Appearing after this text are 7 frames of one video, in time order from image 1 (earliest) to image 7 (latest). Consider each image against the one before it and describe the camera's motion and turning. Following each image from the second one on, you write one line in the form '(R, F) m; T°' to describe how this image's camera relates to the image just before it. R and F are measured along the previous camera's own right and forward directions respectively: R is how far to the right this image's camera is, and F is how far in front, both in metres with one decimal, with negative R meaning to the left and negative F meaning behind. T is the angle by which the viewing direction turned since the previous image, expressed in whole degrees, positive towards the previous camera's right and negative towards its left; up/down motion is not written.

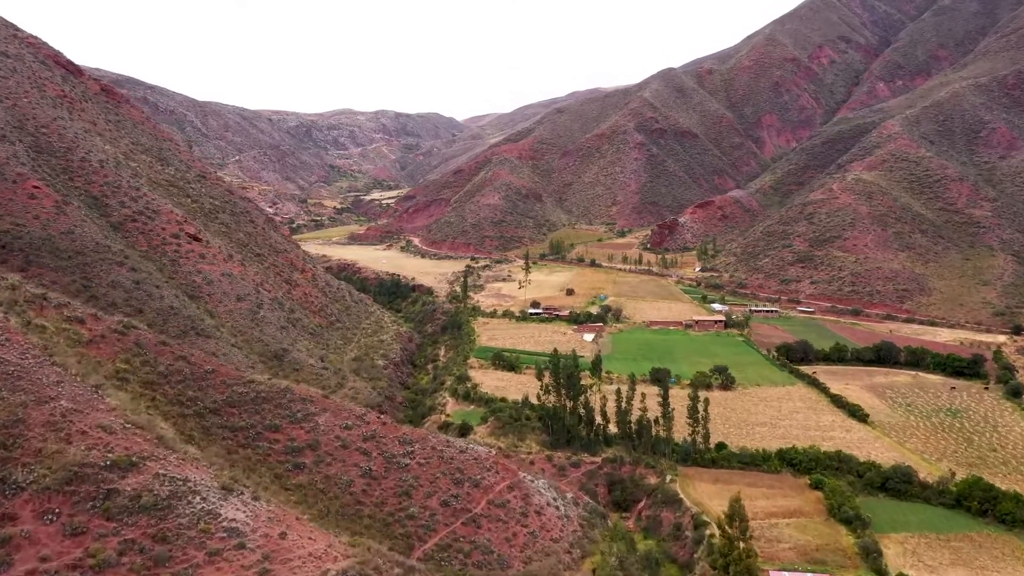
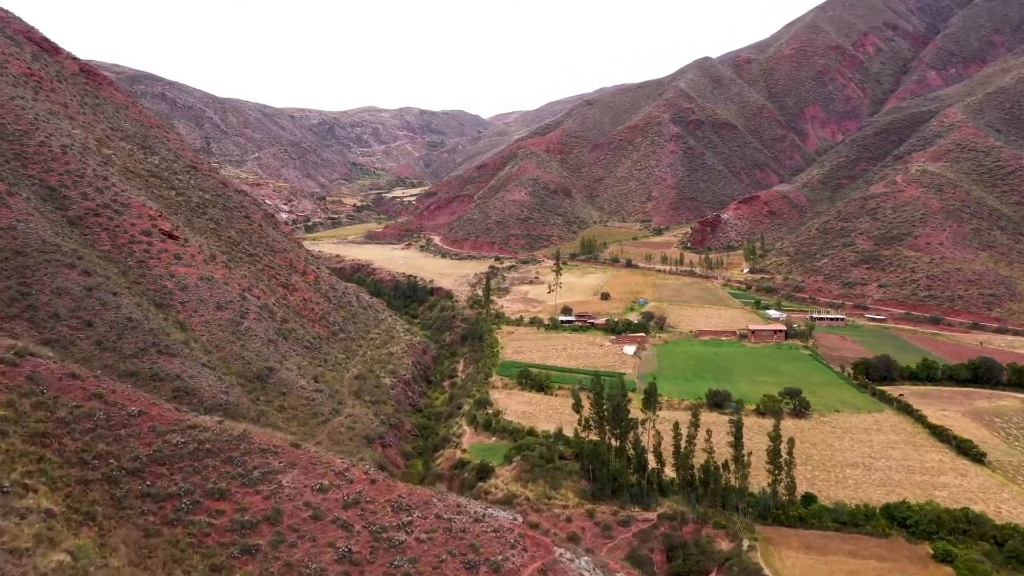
(-0.1, +6.4) m; -2°
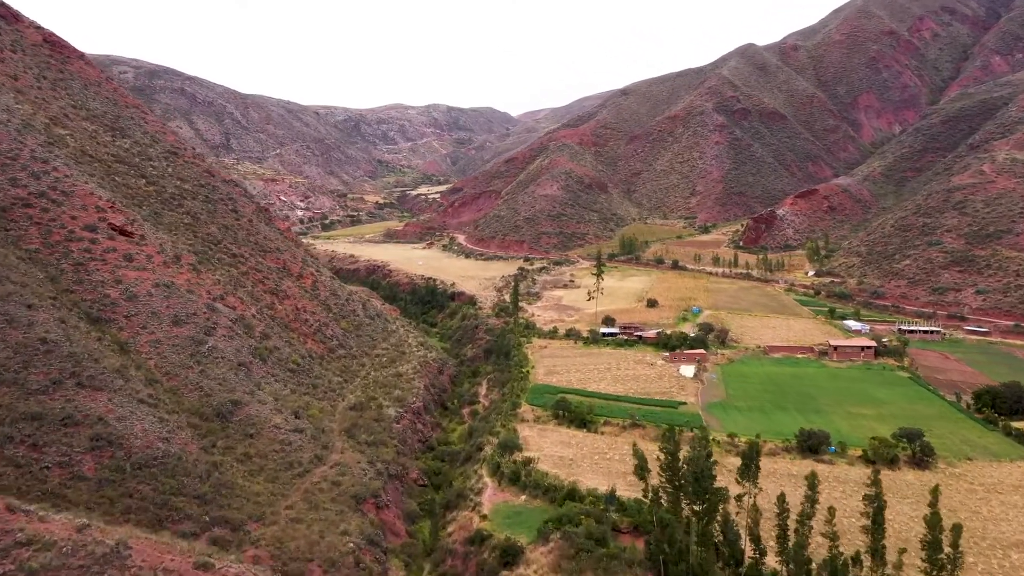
(-0.2, +7.3) m; -2°
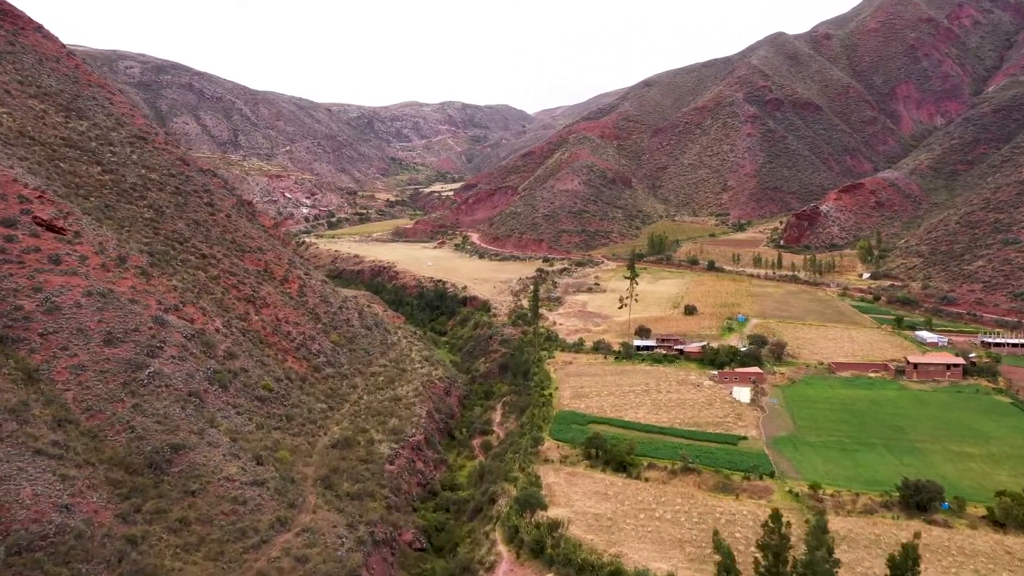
(-0.1, +5.7) m; -1°
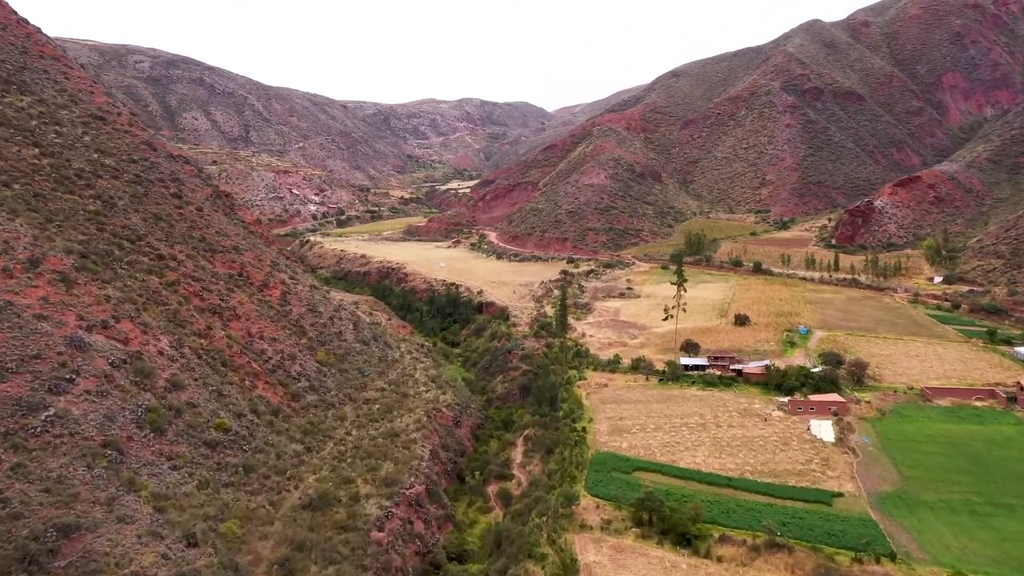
(-0.2, +5.6) m; -1°
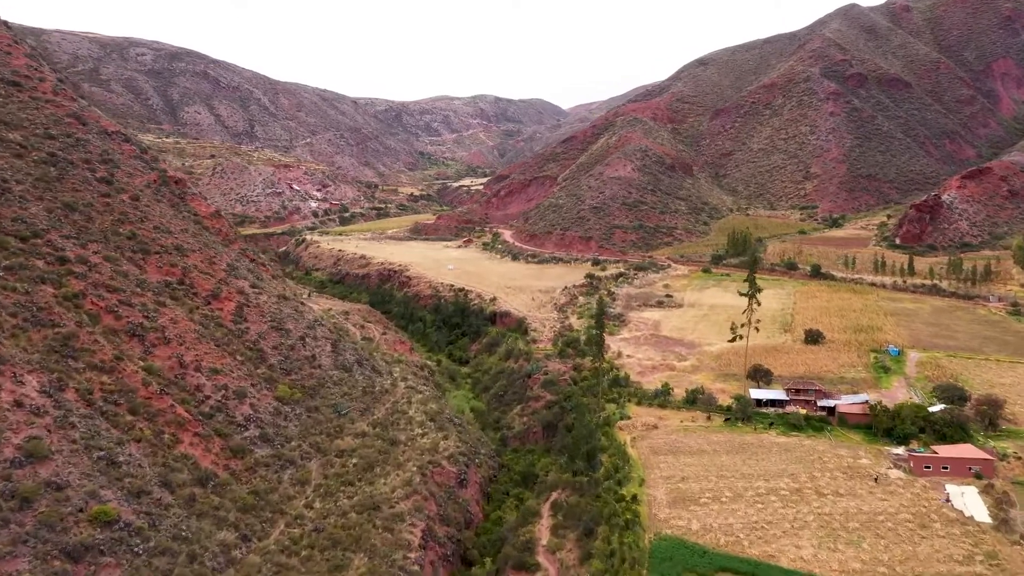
(-0.2, +6.5) m; -1°
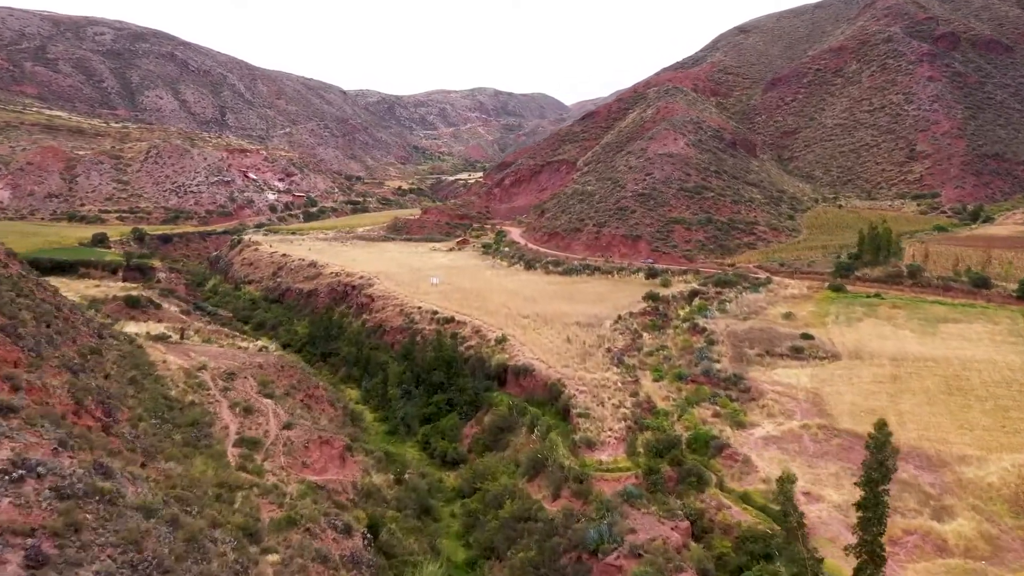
(-0.6, +15.9) m; 0°
